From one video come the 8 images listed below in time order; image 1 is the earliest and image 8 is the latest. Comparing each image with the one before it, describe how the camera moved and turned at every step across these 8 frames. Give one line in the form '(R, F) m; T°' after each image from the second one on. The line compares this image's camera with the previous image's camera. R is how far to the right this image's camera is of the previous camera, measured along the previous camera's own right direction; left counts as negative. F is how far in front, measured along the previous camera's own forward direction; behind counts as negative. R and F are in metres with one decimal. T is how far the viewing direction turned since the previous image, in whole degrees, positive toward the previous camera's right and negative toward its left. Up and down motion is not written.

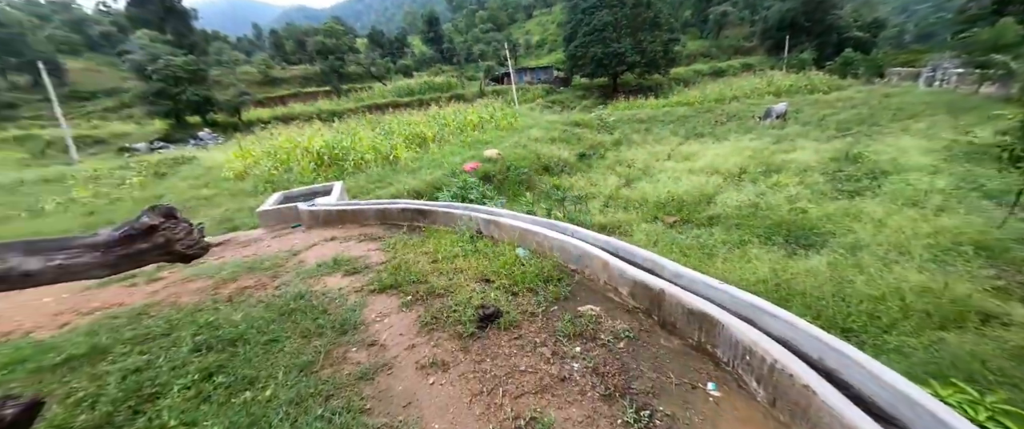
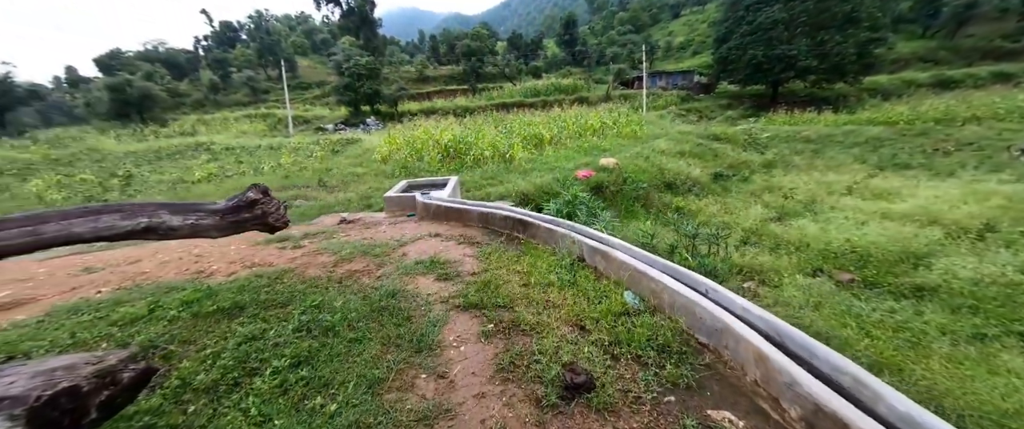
(0.0, +0.3) m; -17°
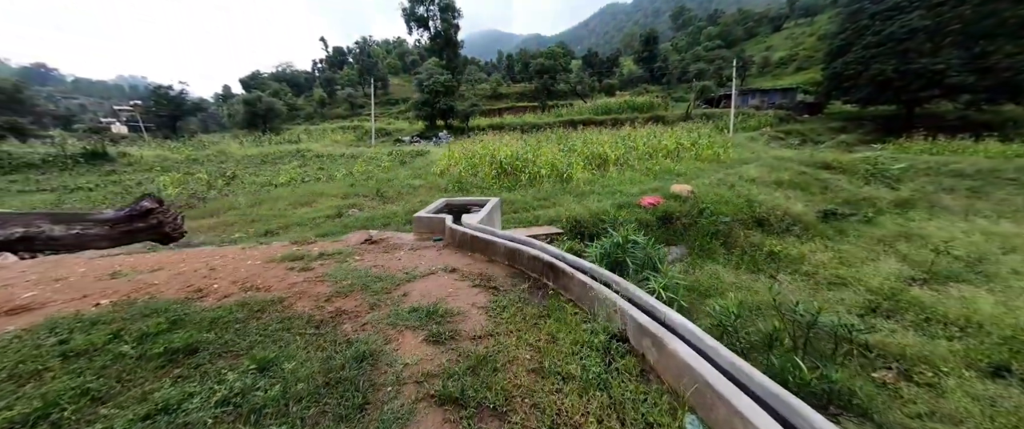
(+0.2, +0.5) m; -11°
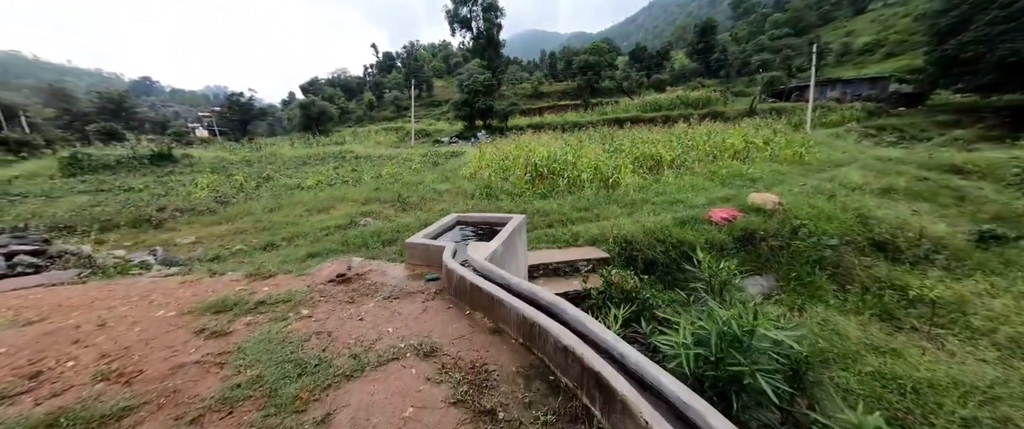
(+0.1, +0.9) m; -6°
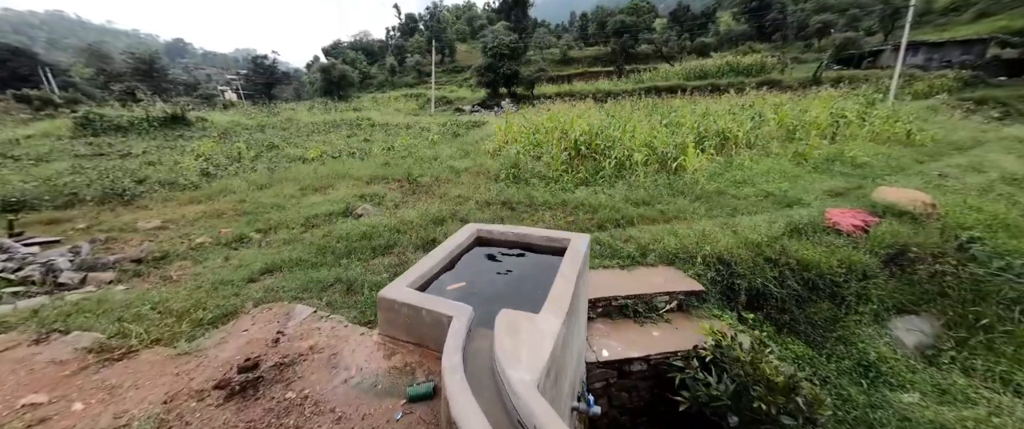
(-0.2, +1.2) m; -3°
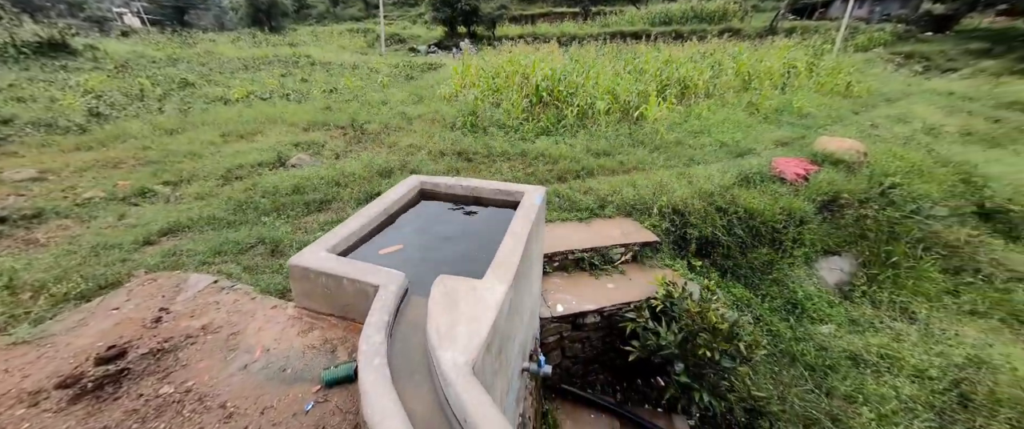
(+0.1, +0.1) m; +6°
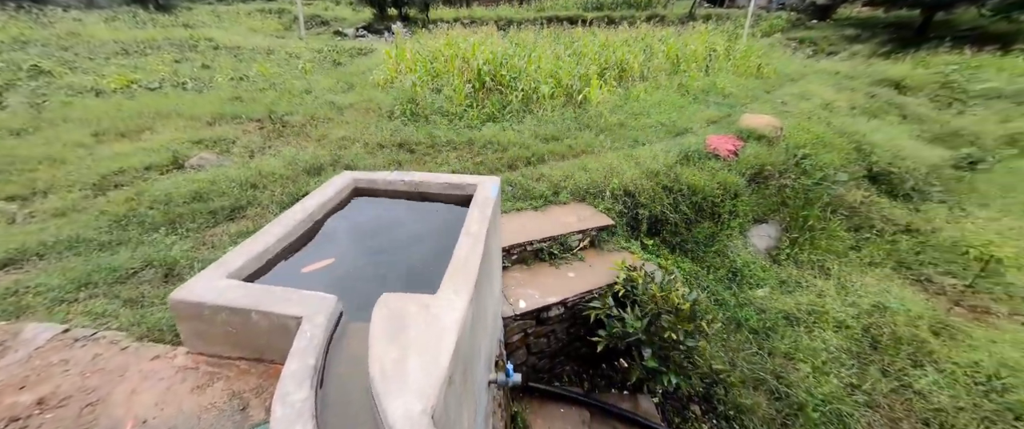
(0.0, +0.2) m; +8°
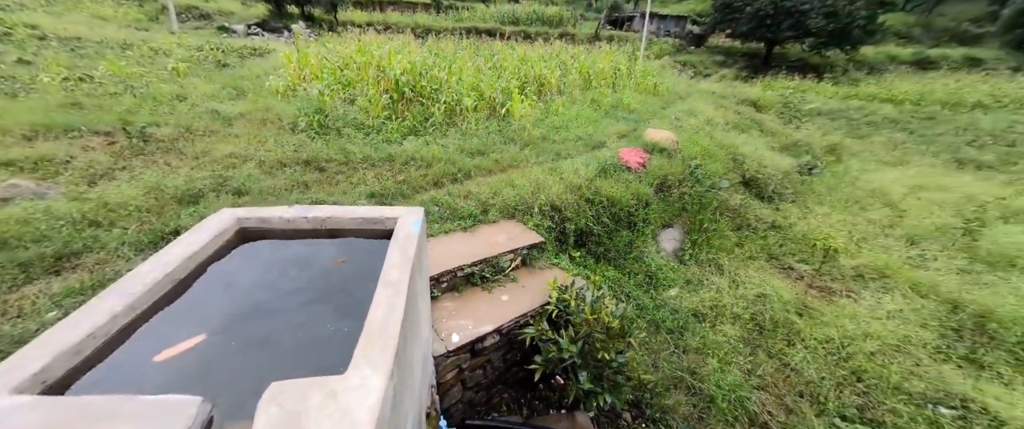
(0.0, +0.1) m; +12°
